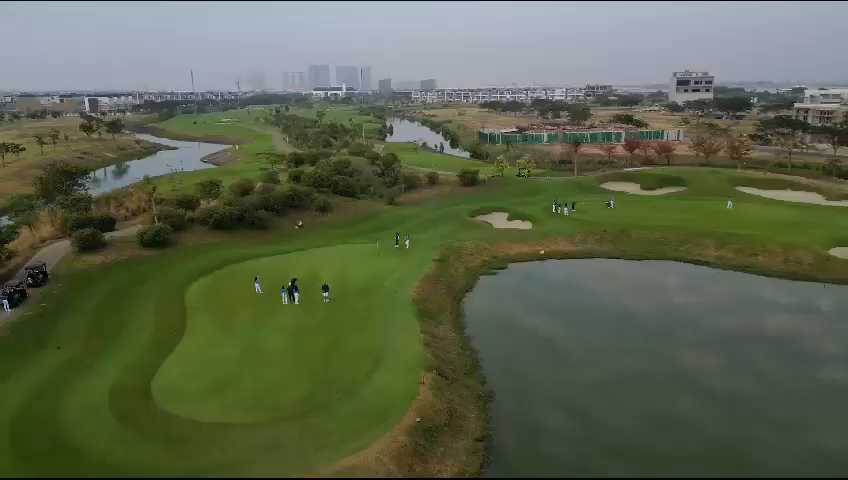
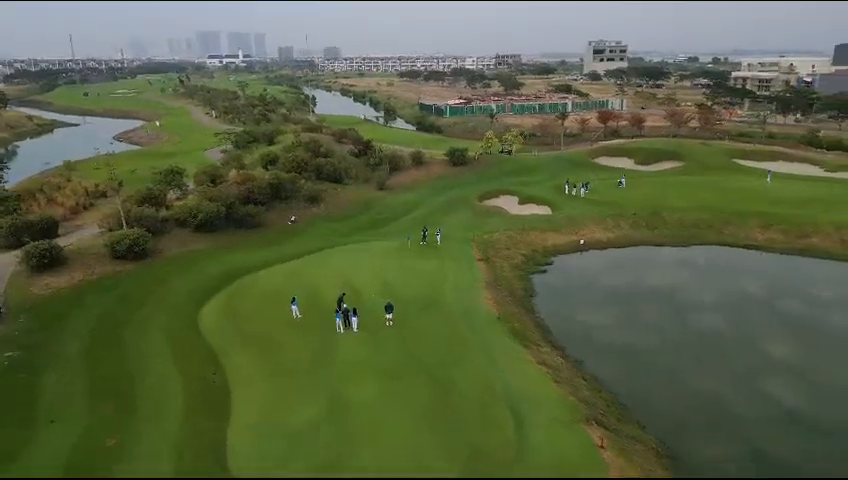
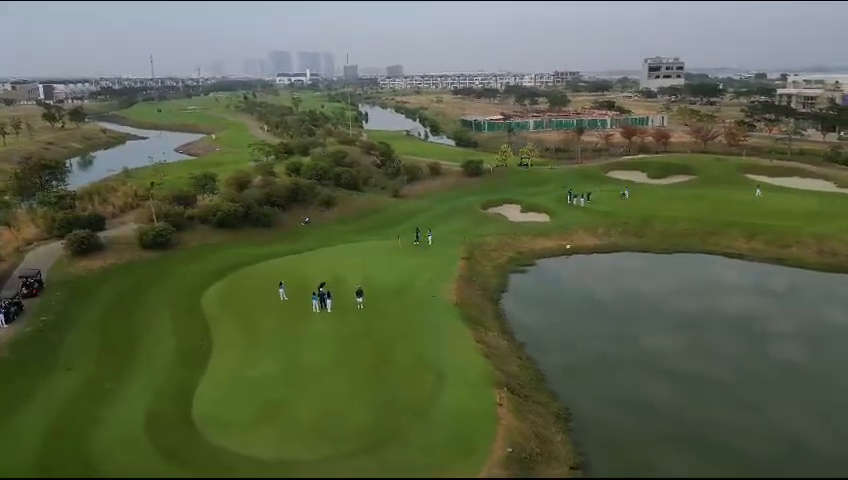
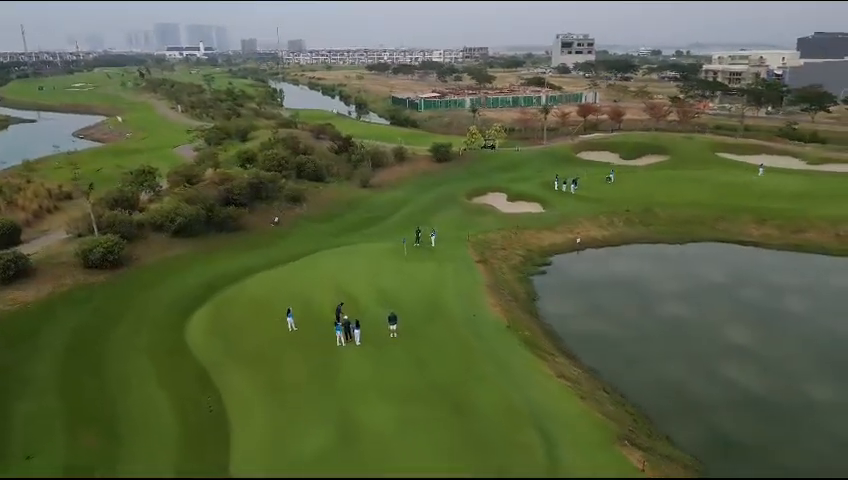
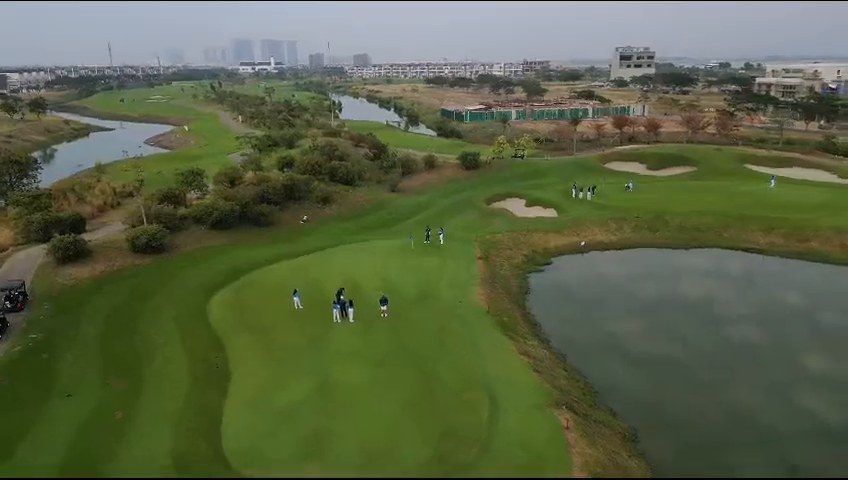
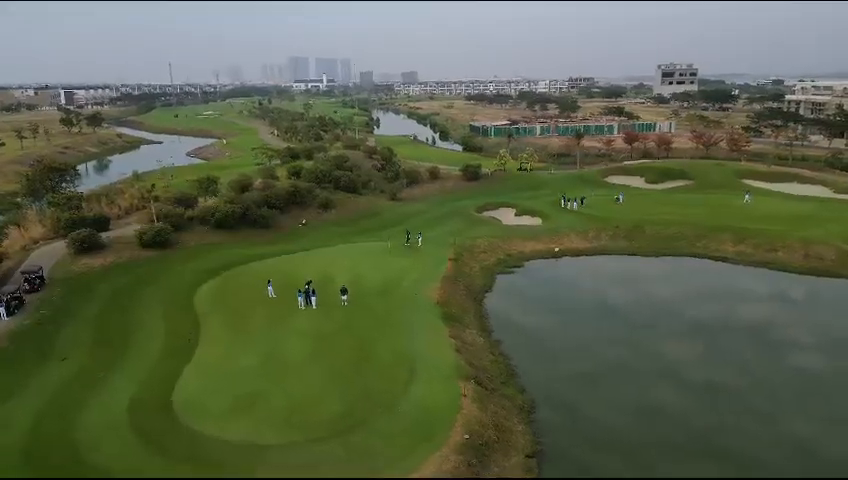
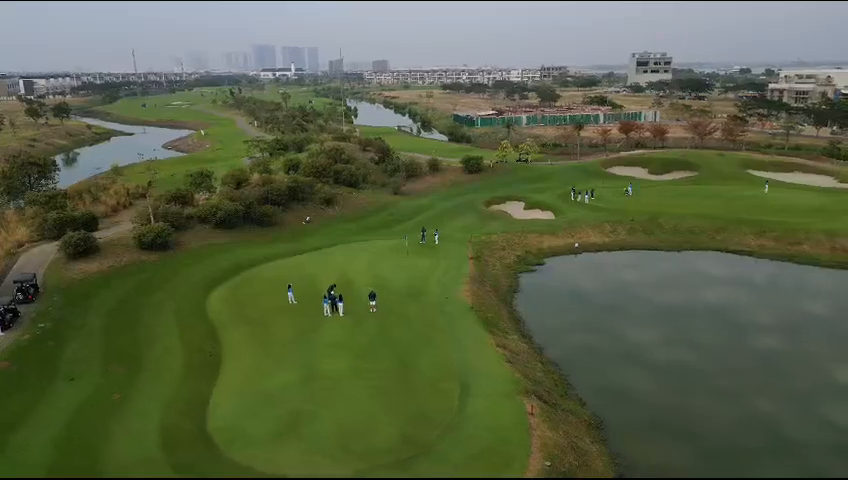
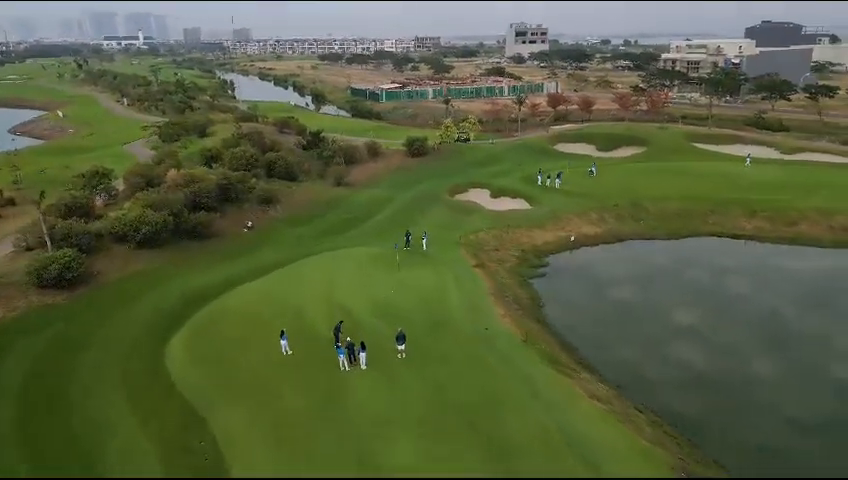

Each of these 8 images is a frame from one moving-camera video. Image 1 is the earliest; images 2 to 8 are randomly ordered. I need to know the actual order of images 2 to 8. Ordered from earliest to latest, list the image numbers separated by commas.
6, 3, 7, 5, 2, 4, 8
